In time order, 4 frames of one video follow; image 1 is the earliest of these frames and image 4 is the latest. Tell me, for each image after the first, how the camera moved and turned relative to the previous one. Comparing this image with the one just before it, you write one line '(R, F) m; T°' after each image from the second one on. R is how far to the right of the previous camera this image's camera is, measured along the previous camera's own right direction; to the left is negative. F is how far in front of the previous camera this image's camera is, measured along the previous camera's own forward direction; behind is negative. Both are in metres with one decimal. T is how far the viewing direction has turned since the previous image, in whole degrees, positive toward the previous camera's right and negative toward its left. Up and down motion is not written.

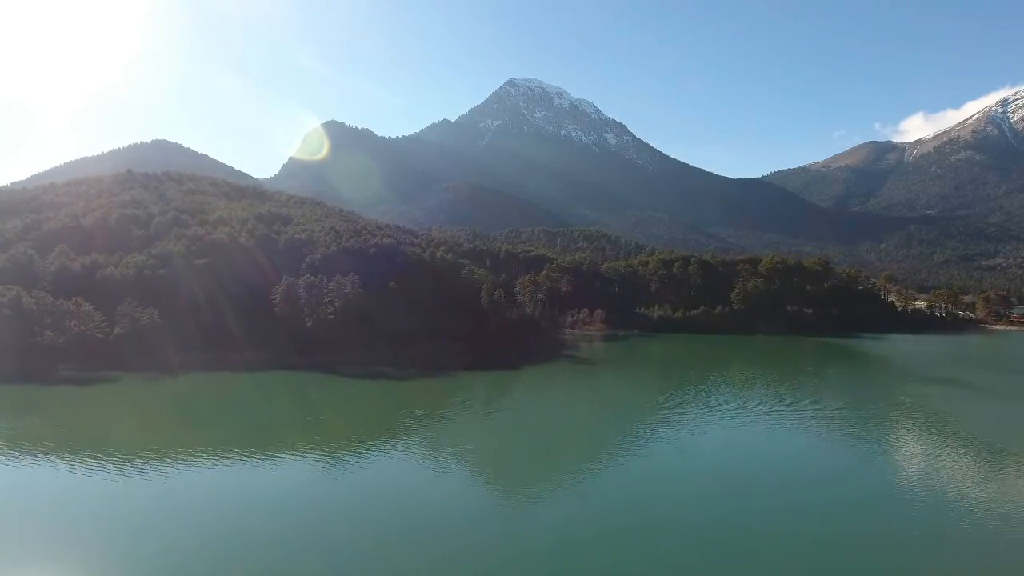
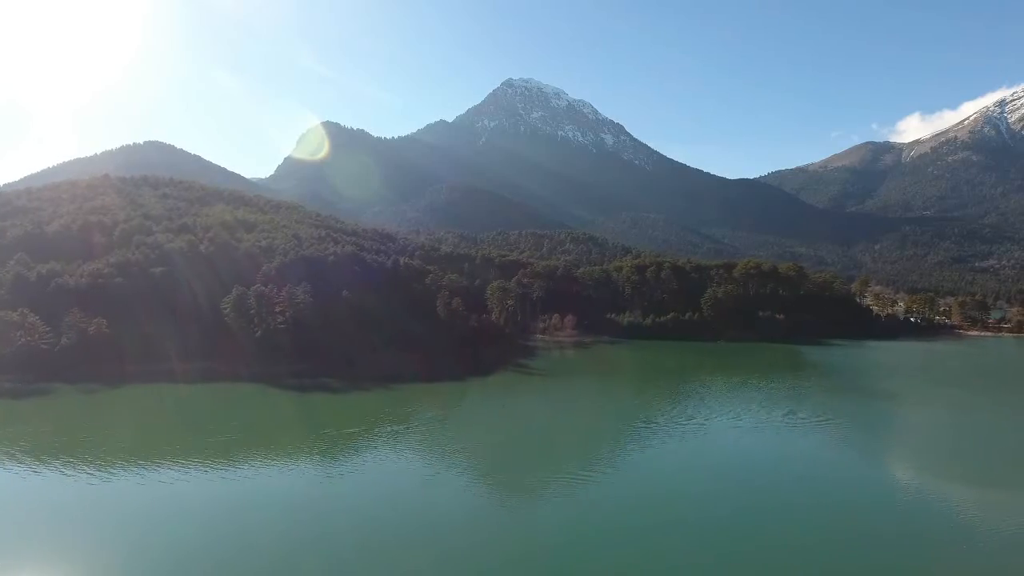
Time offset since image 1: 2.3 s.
(+3.7, +0.1) m; 0°
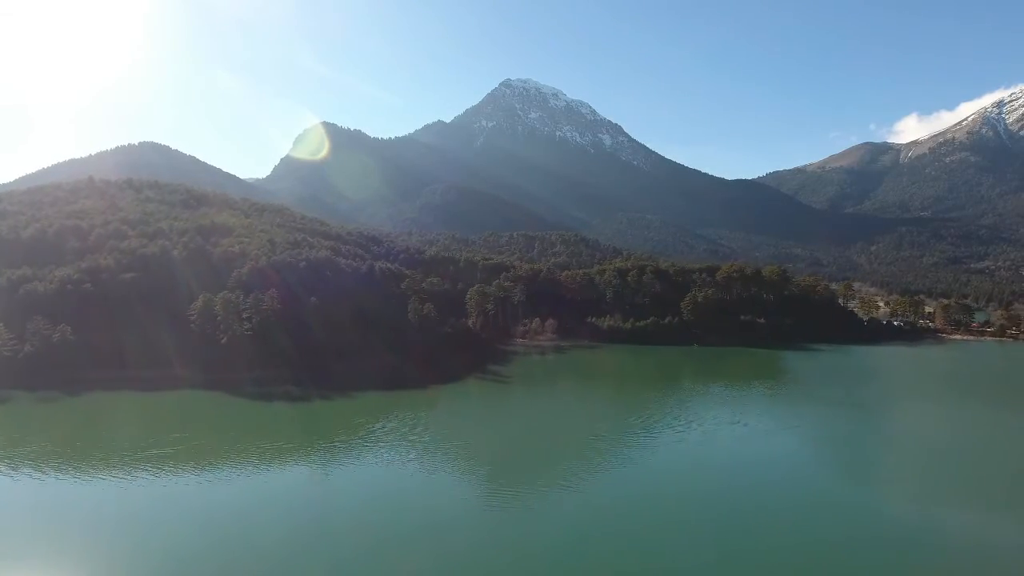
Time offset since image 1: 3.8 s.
(+2.5, +0.1) m; 0°
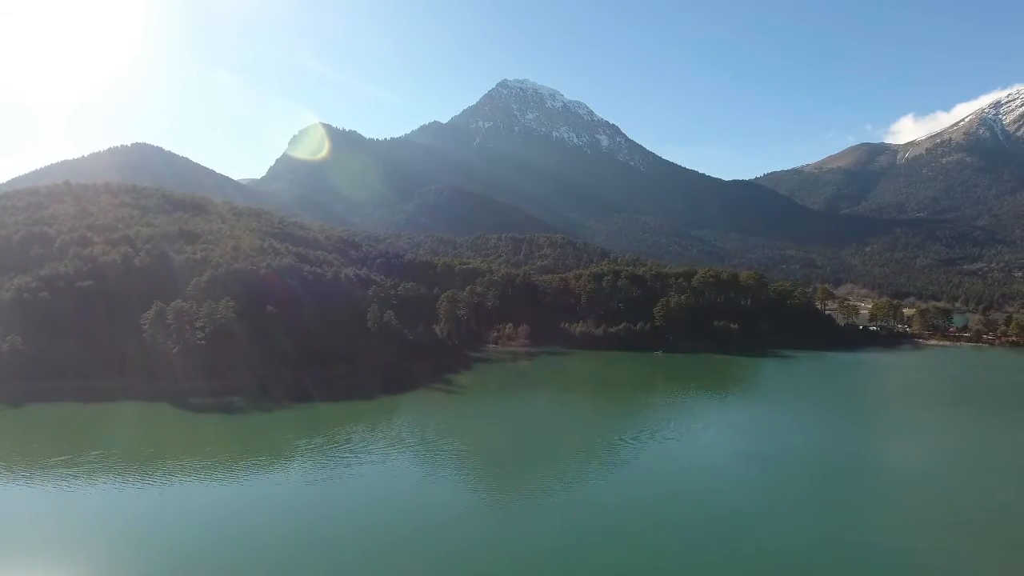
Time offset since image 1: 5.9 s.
(+3.4, +0.2) m; 0°
